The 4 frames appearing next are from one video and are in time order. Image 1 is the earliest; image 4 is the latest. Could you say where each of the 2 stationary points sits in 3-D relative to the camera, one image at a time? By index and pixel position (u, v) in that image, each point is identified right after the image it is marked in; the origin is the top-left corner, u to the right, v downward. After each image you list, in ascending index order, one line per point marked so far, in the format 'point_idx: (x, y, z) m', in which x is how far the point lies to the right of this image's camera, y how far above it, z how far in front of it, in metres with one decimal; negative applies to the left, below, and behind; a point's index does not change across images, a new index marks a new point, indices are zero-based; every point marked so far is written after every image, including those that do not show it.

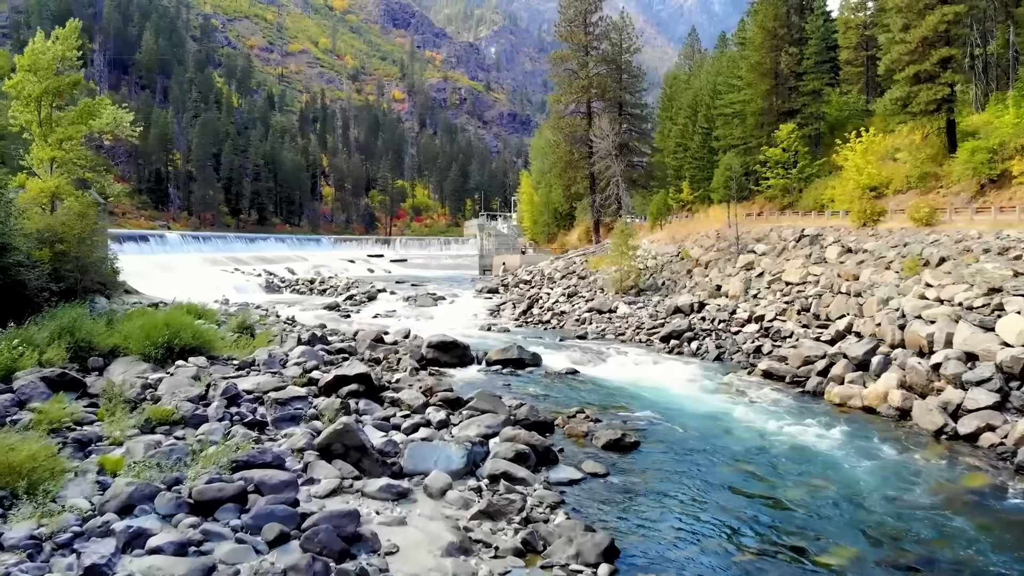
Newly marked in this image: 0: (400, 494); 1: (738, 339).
0: (-1.4, -2.7, +7.7) m
1: (+7.3, -1.6, +19.3) m
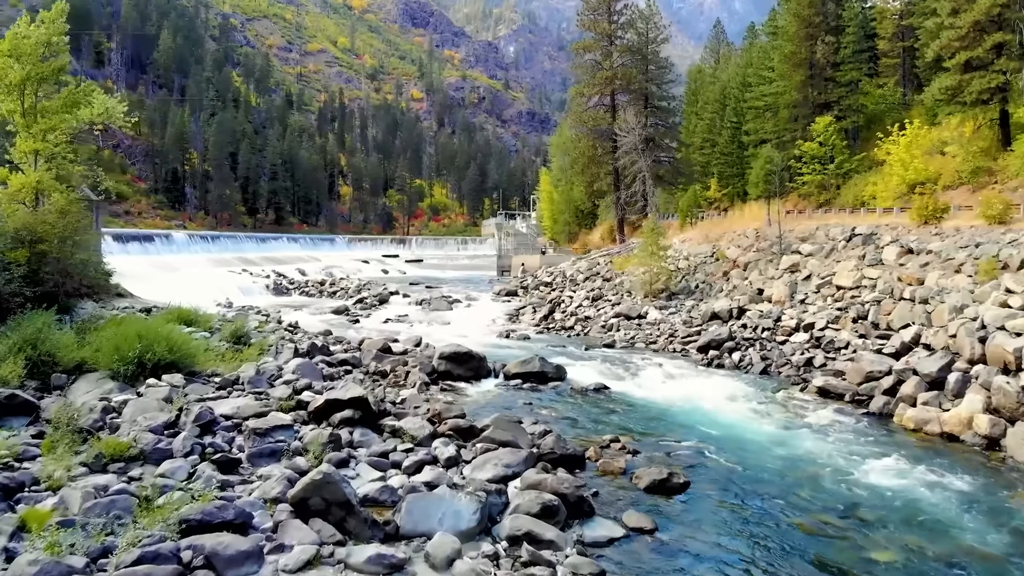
0: (-1.2, -2.8, +6.0) m
1: (+7.9, -1.8, +17.3) m
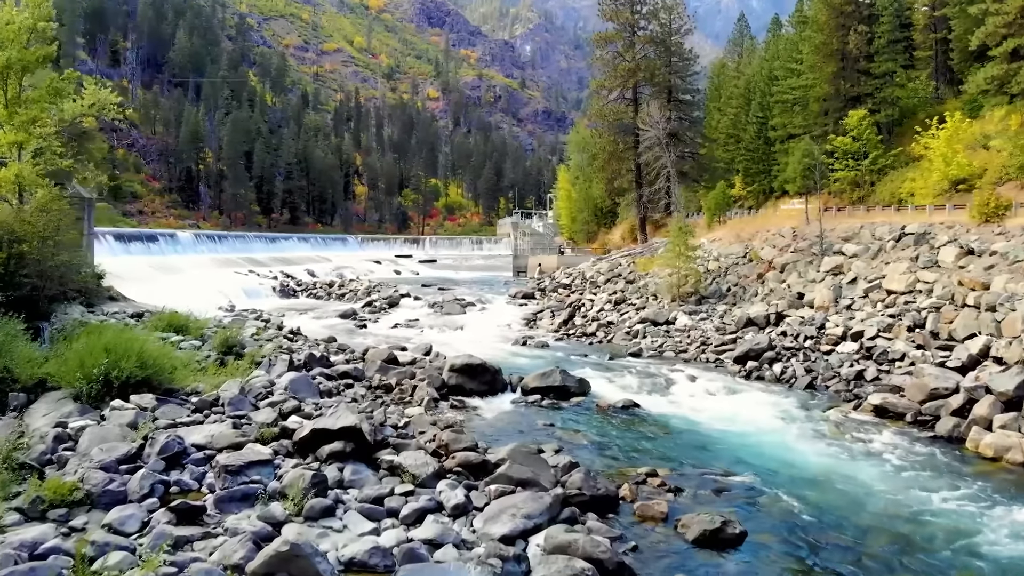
0: (-1.0, -2.9, +4.5) m
1: (+8.4, -1.9, +15.6) m
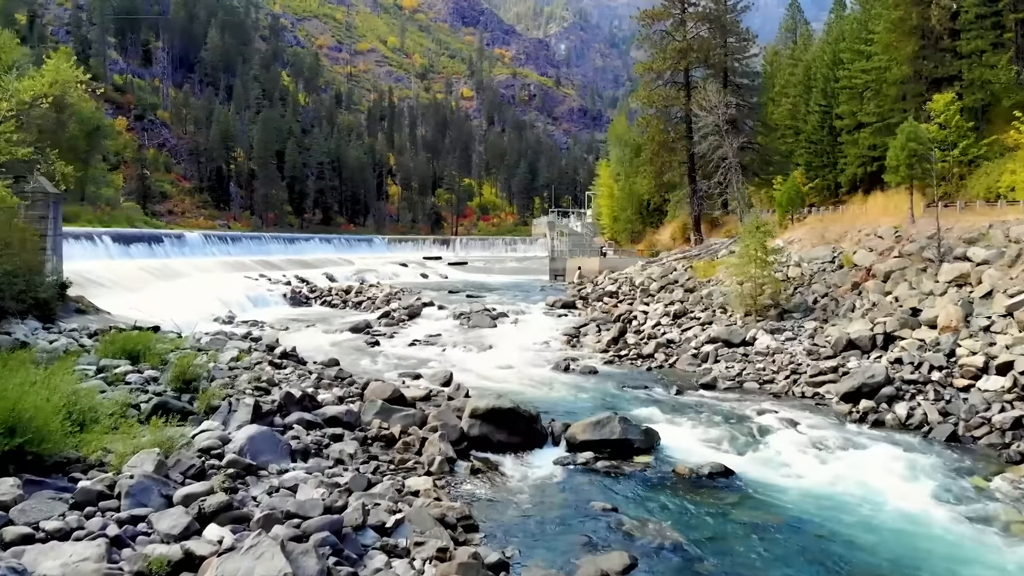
0: (-0.8, -3.2, +1.2) m
1: (+9.2, -2.3, +11.7) m
